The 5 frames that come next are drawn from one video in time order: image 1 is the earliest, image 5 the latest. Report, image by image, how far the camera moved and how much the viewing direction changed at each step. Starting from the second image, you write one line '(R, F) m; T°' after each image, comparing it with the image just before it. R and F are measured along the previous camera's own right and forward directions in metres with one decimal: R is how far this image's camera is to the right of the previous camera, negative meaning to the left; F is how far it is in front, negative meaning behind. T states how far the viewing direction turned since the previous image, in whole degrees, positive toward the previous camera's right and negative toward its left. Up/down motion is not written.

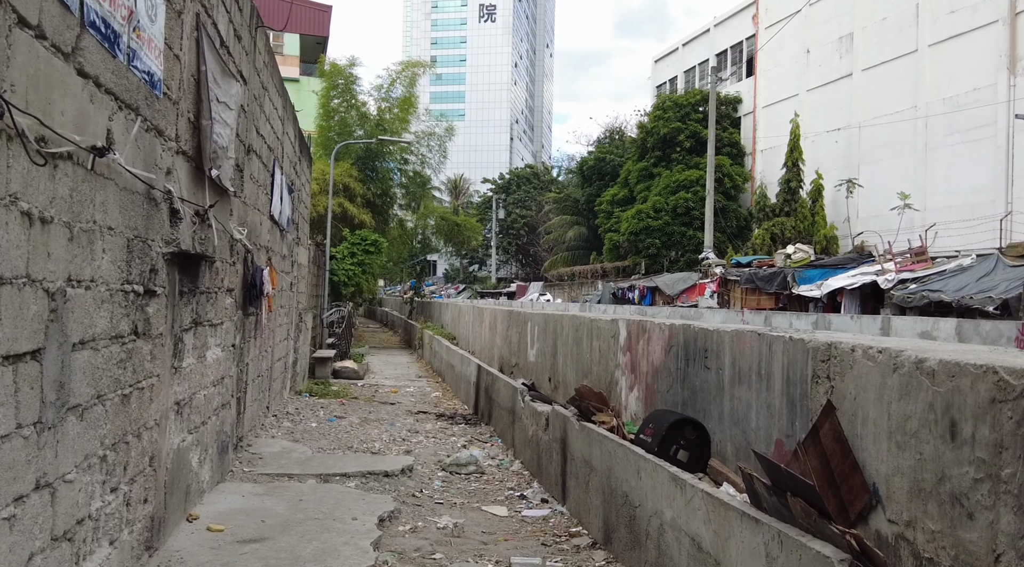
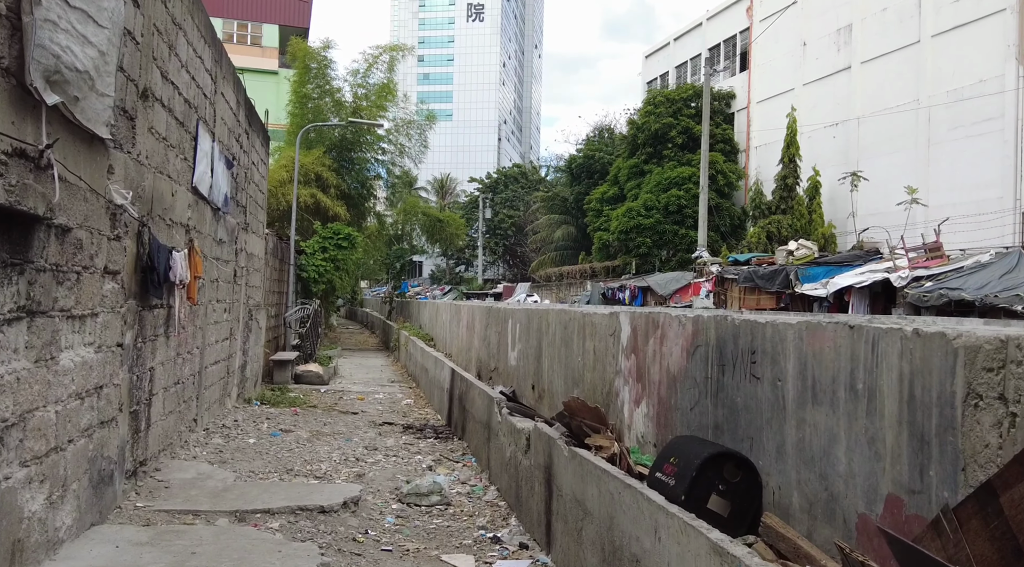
(+0.1, +1.5) m; +1°
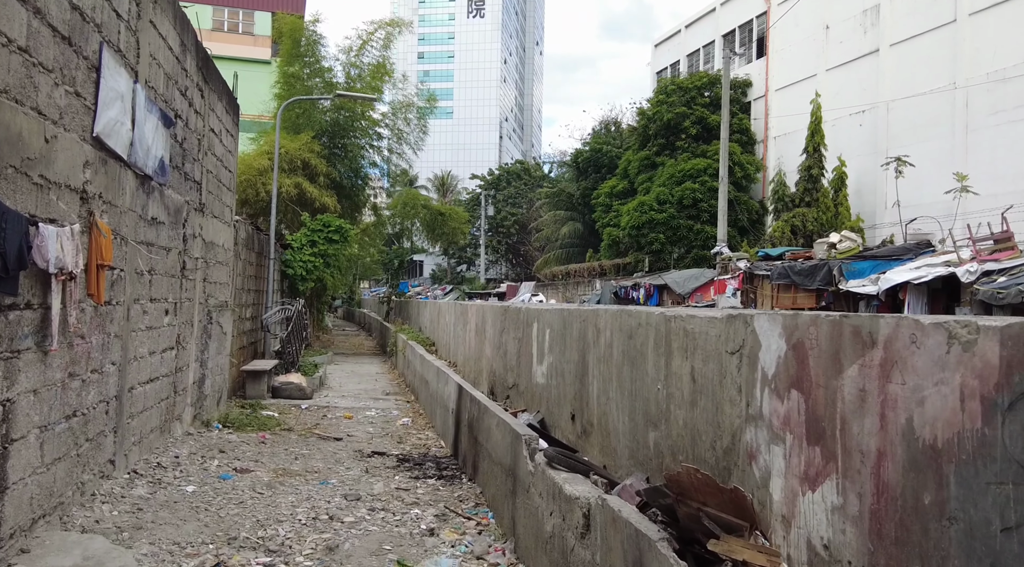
(-0.2, +2.1) m; 0°
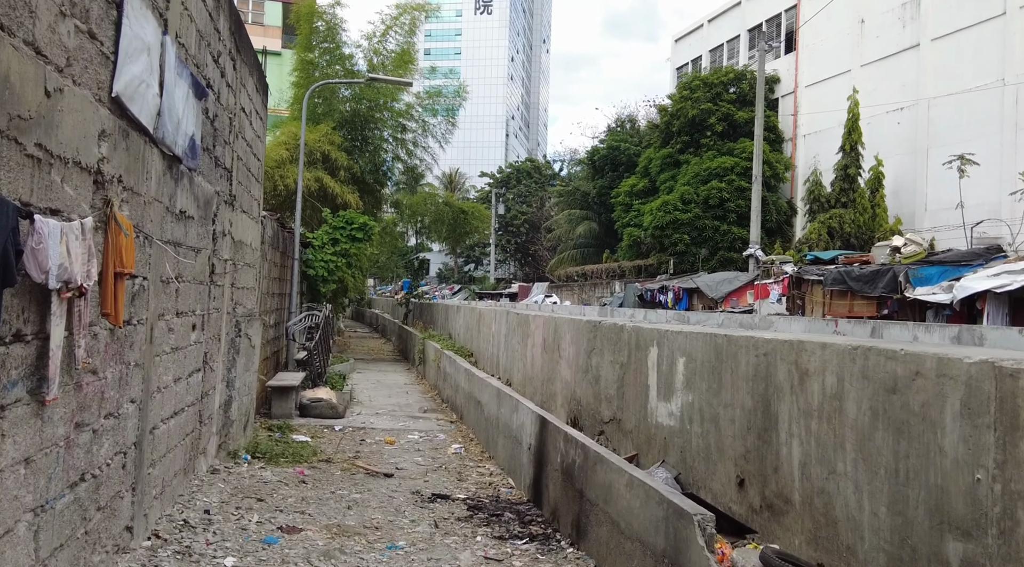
(-0.7, +1.3) m; 0°
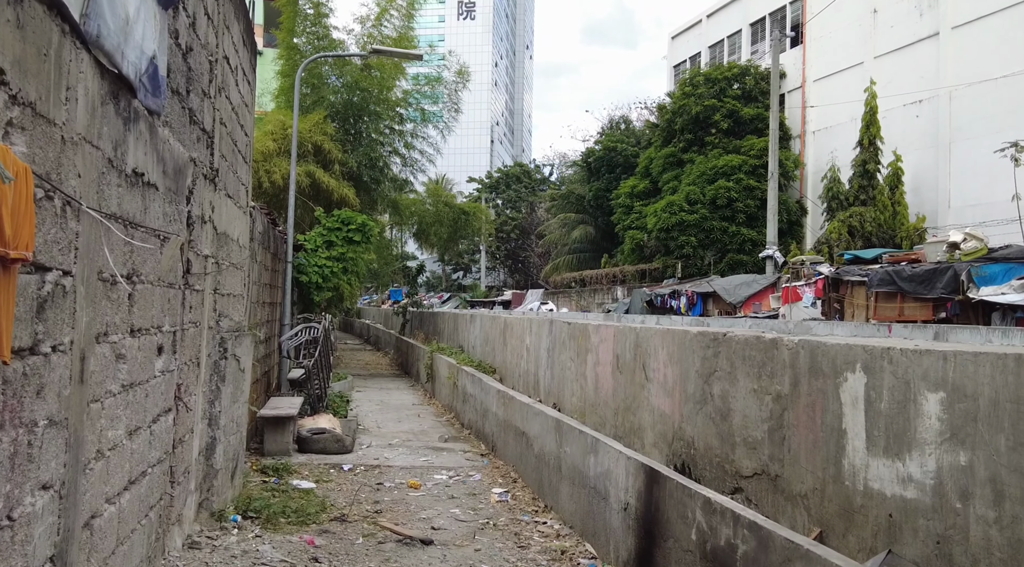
(-0.6, +1.8) m; +1°
